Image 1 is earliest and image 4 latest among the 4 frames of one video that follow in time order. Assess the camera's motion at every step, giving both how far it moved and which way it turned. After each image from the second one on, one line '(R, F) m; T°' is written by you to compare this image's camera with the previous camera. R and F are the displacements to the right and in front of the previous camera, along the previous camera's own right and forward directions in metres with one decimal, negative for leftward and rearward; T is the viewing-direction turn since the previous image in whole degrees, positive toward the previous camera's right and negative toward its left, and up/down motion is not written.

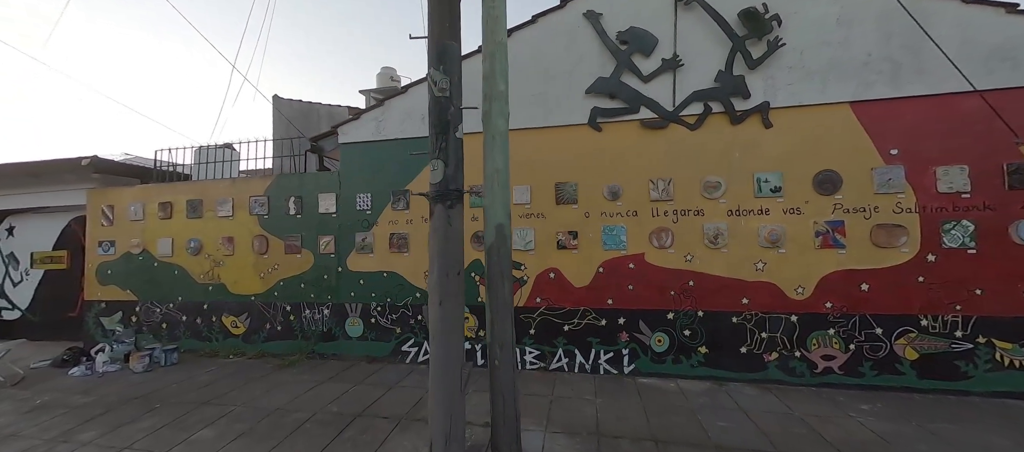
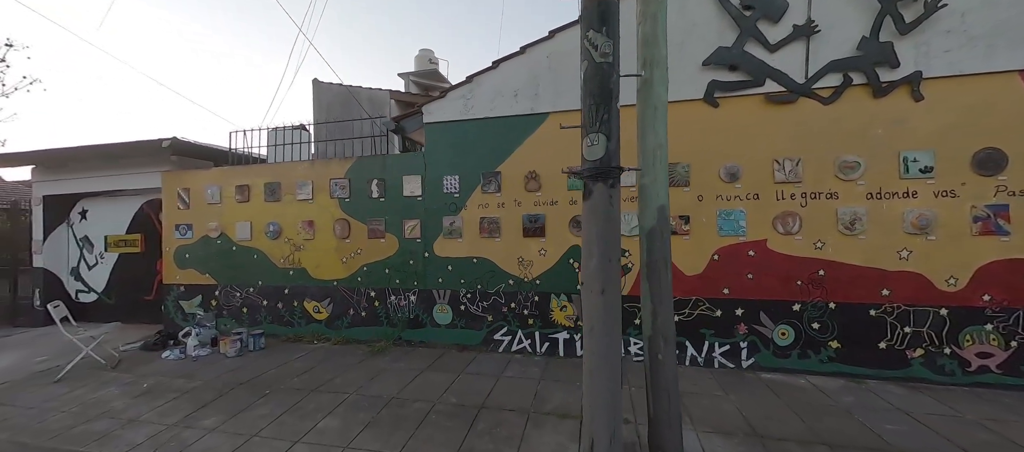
(-1.1, +0.3) m; -2°
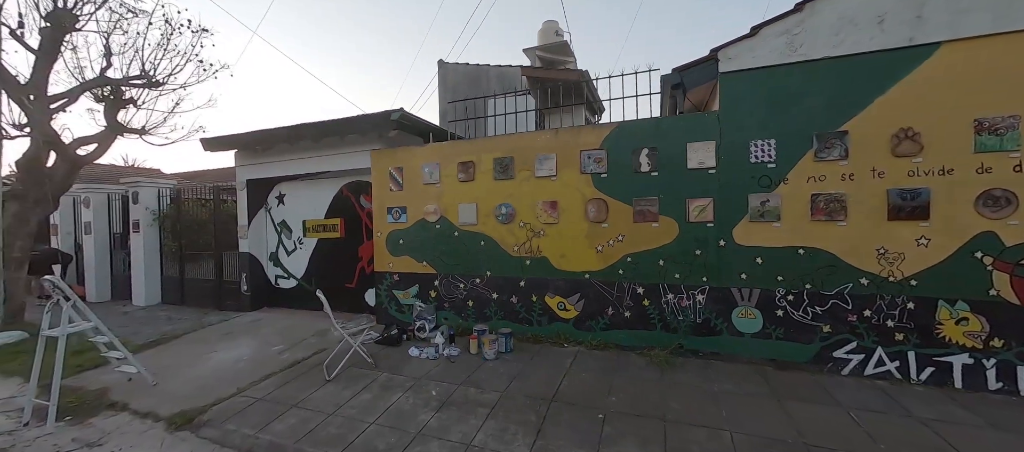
(-2.9, +0.8) m; -8°
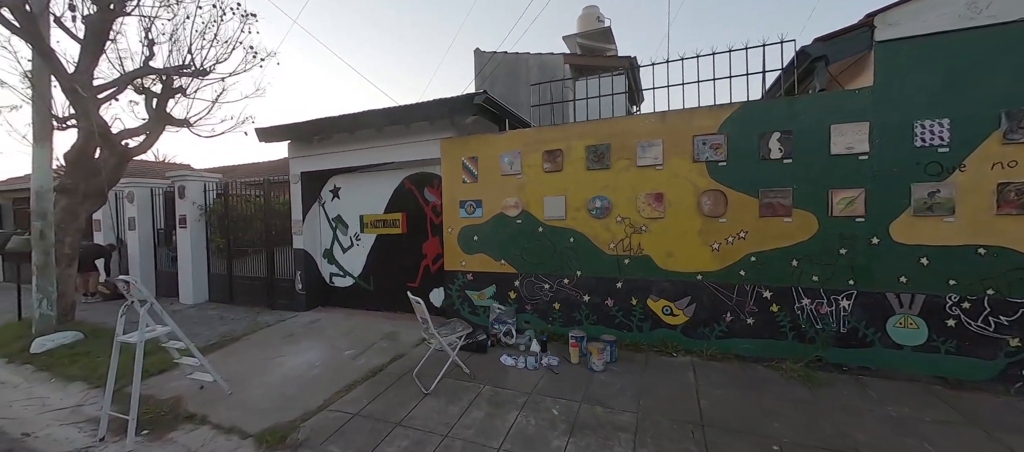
(-1.0, +0.5) m; -2°
